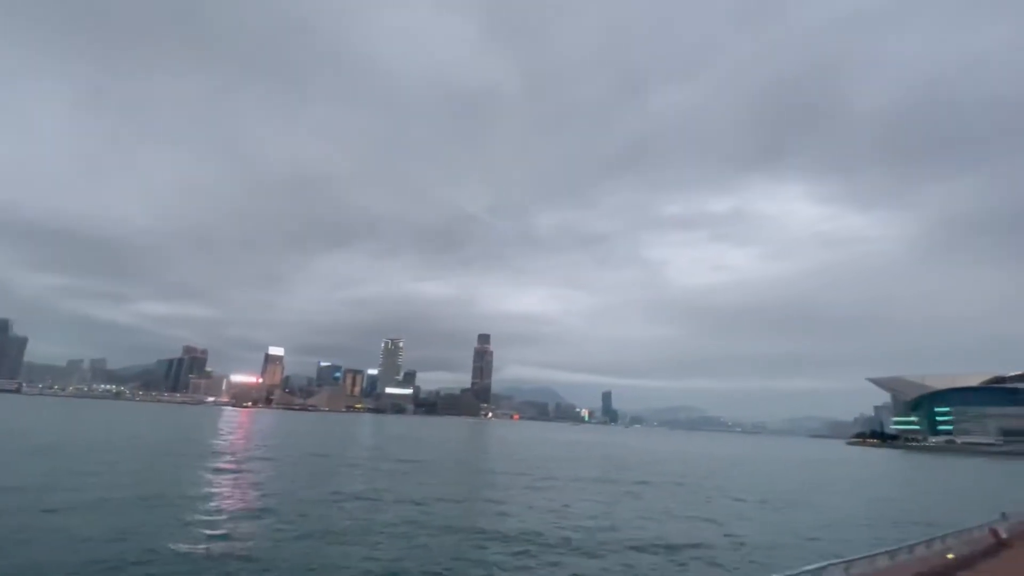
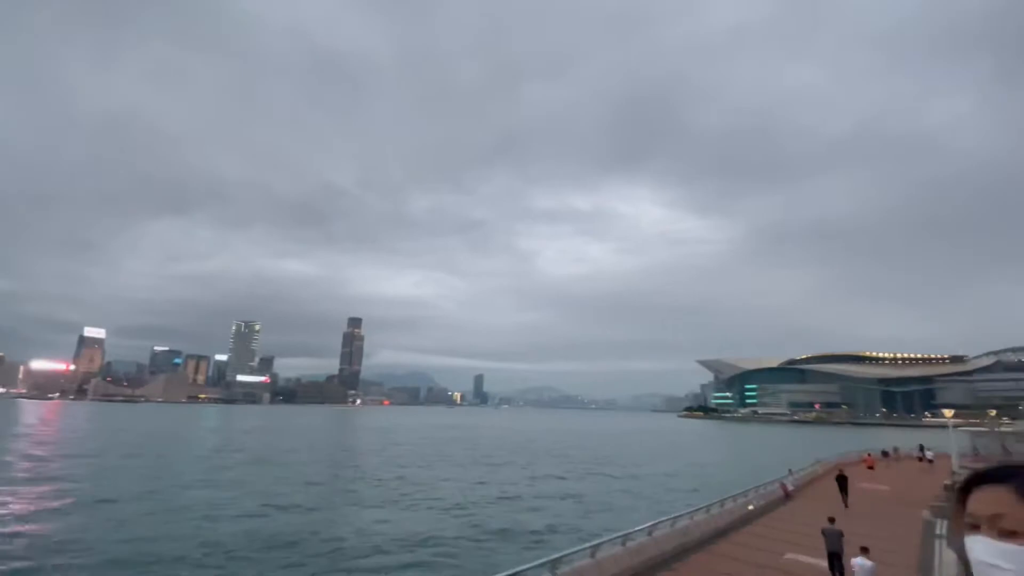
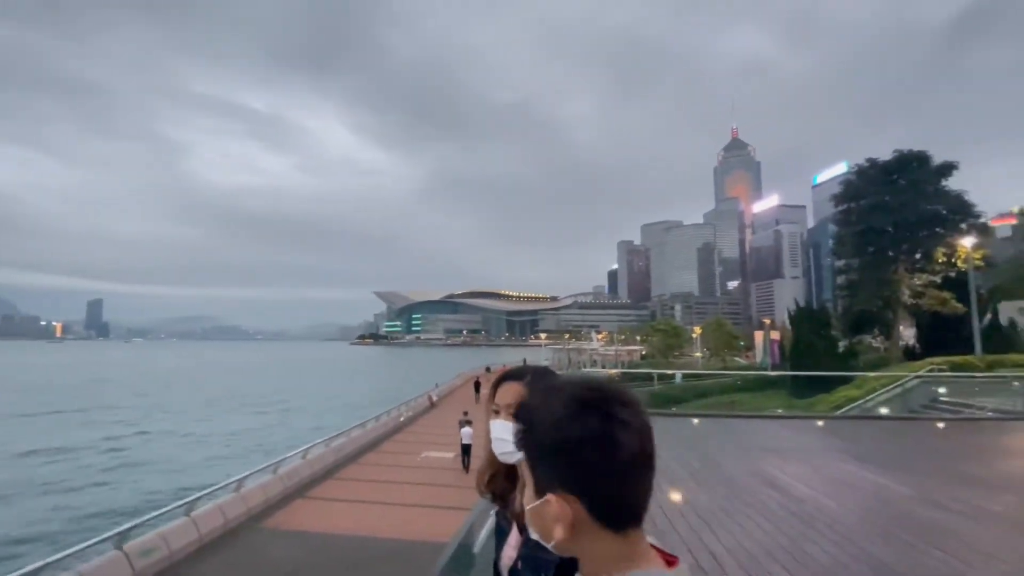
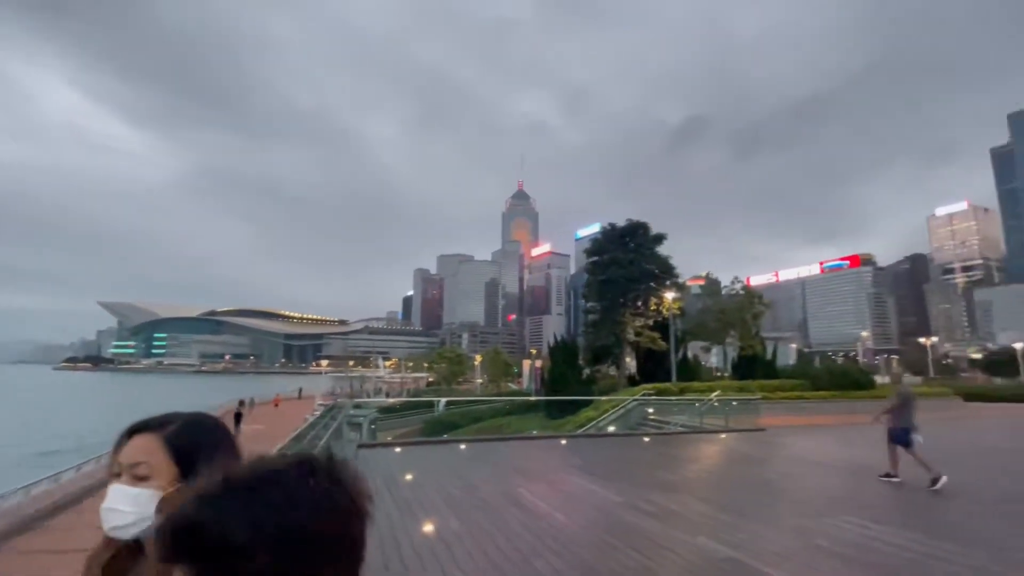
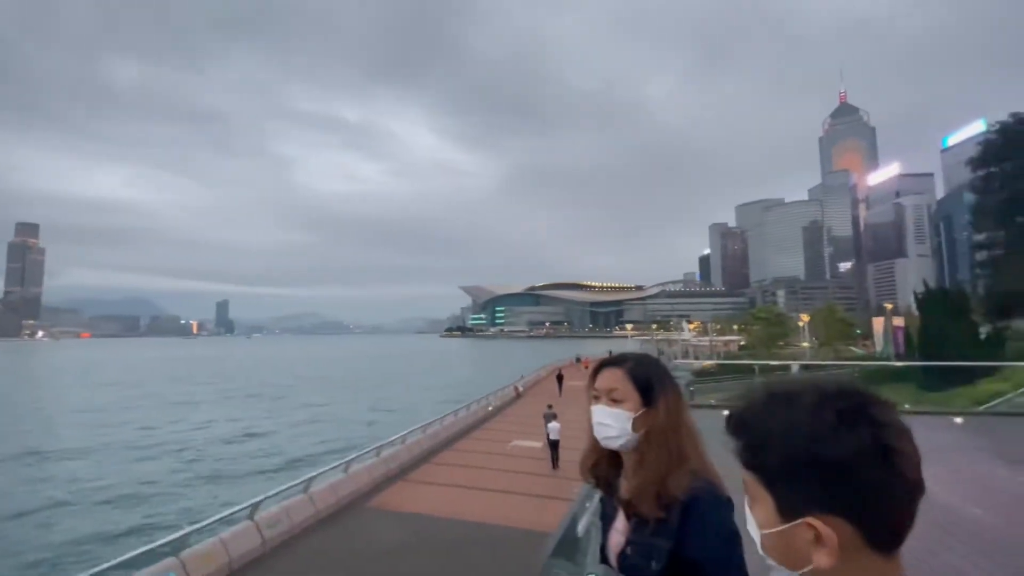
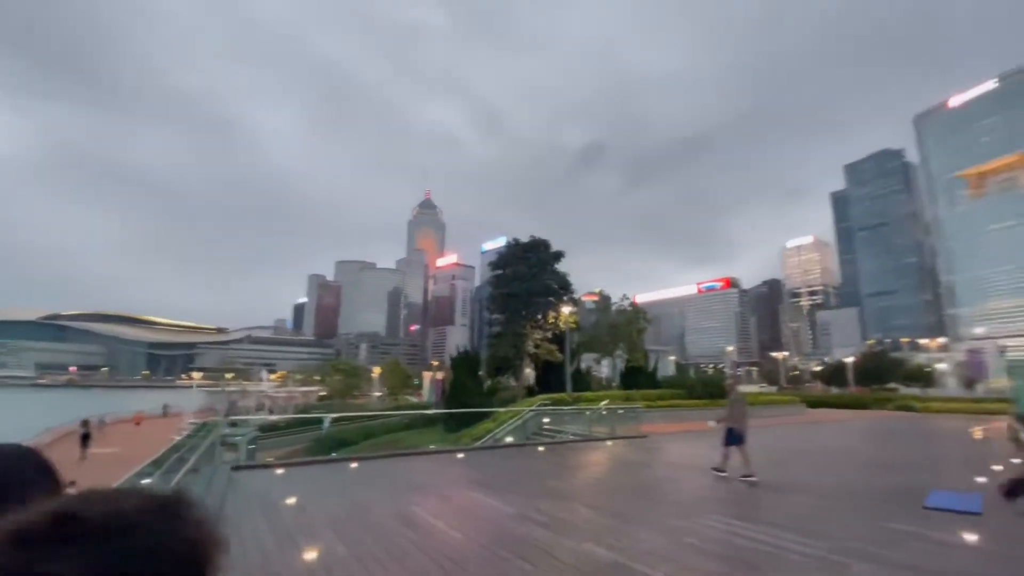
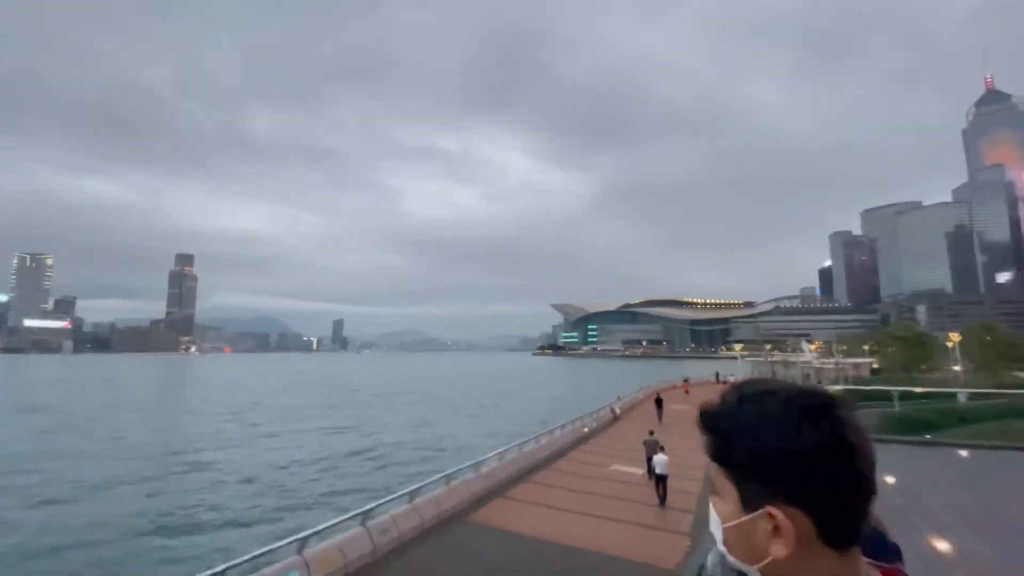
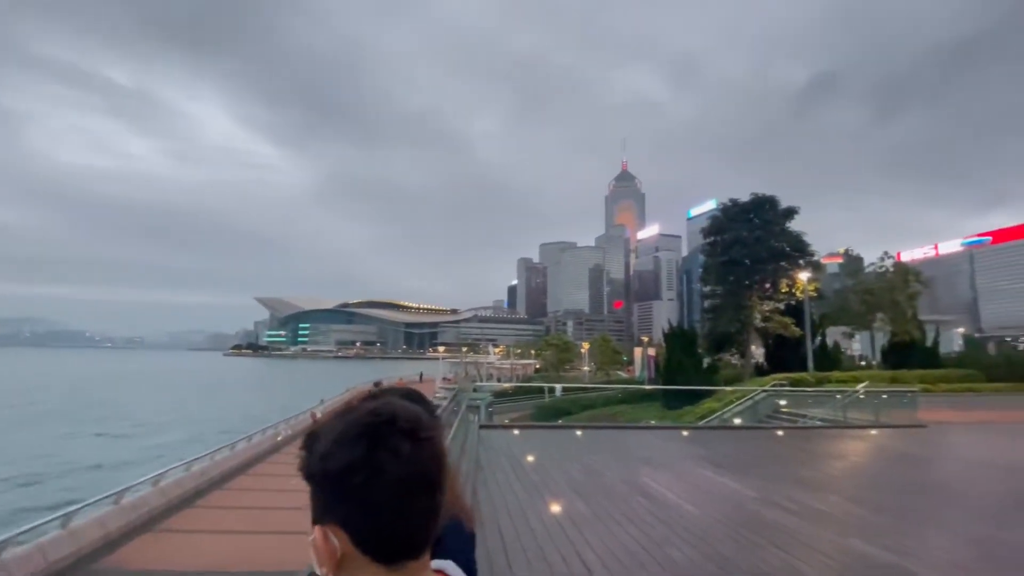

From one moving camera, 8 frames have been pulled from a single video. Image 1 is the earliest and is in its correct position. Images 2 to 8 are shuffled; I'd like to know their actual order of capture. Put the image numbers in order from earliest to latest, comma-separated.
2, 7, 5, 3, 8, 4, 6
